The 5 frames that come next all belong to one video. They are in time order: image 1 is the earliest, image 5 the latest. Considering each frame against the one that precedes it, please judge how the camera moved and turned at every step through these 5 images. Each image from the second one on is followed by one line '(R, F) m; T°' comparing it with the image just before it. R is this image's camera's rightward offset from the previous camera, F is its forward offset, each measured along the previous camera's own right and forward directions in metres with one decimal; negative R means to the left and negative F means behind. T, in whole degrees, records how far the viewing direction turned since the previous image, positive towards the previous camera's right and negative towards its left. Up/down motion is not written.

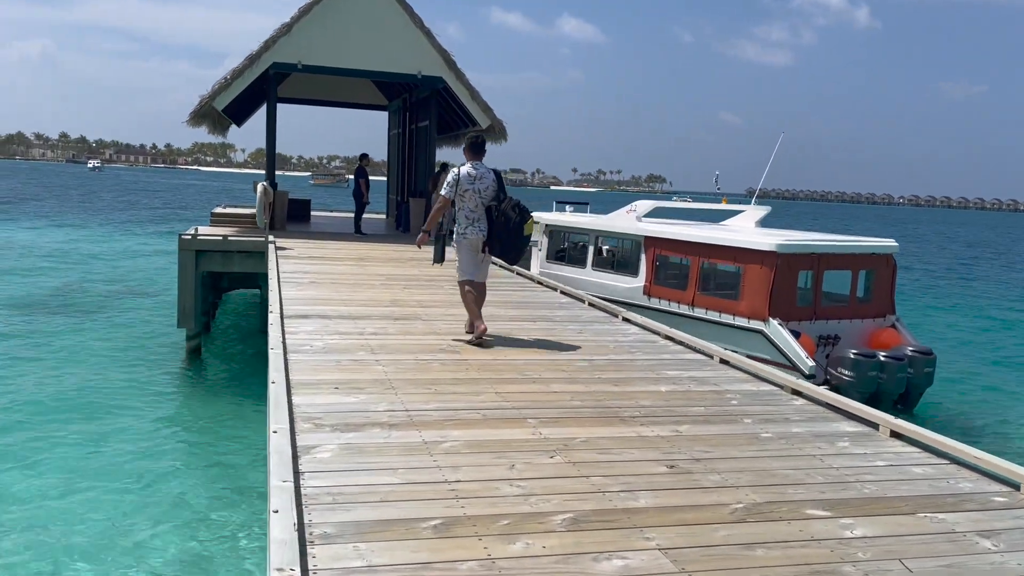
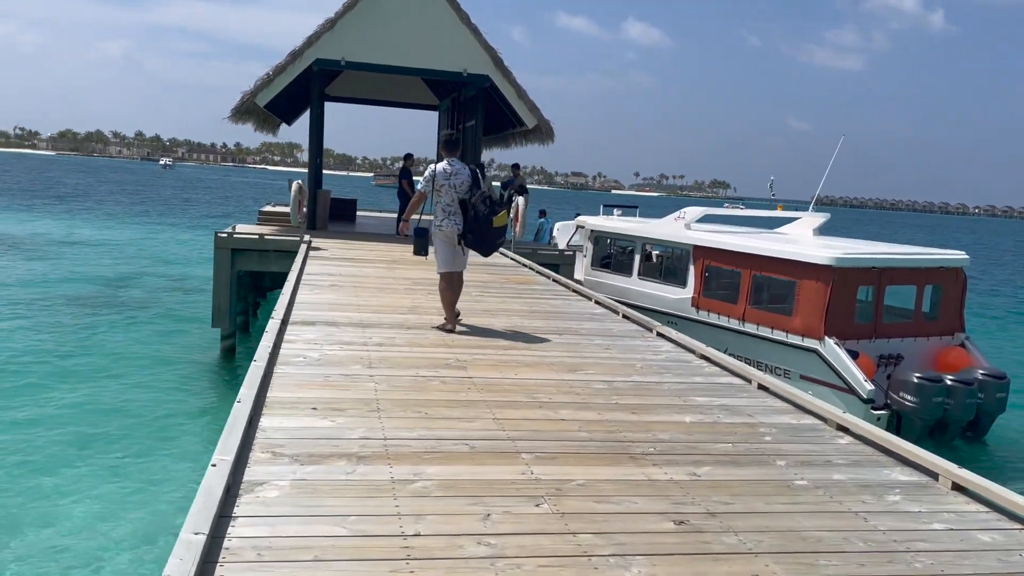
(+0.3, +0.6) m; -4°
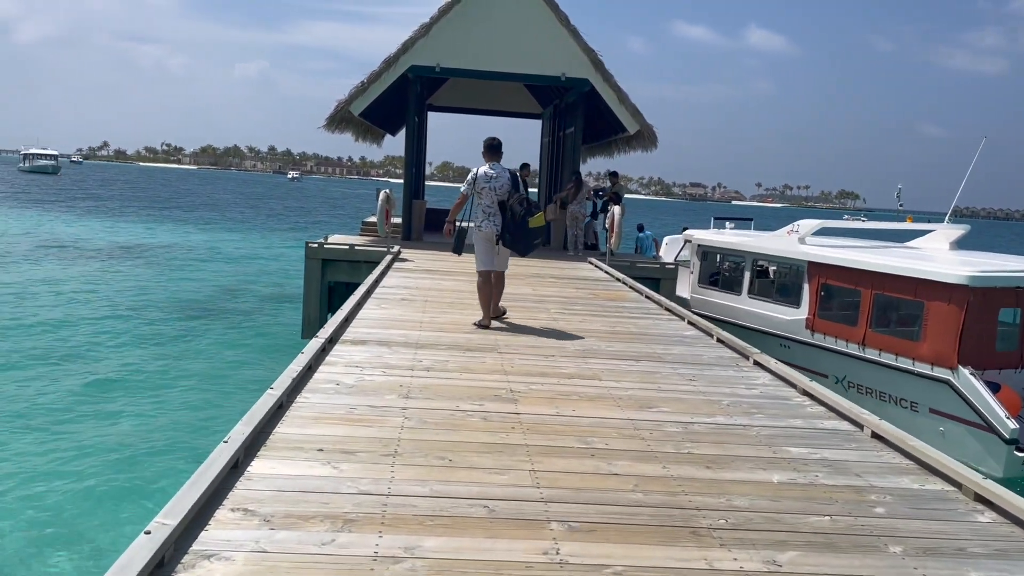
(+0.3, +0.8) m; -8°
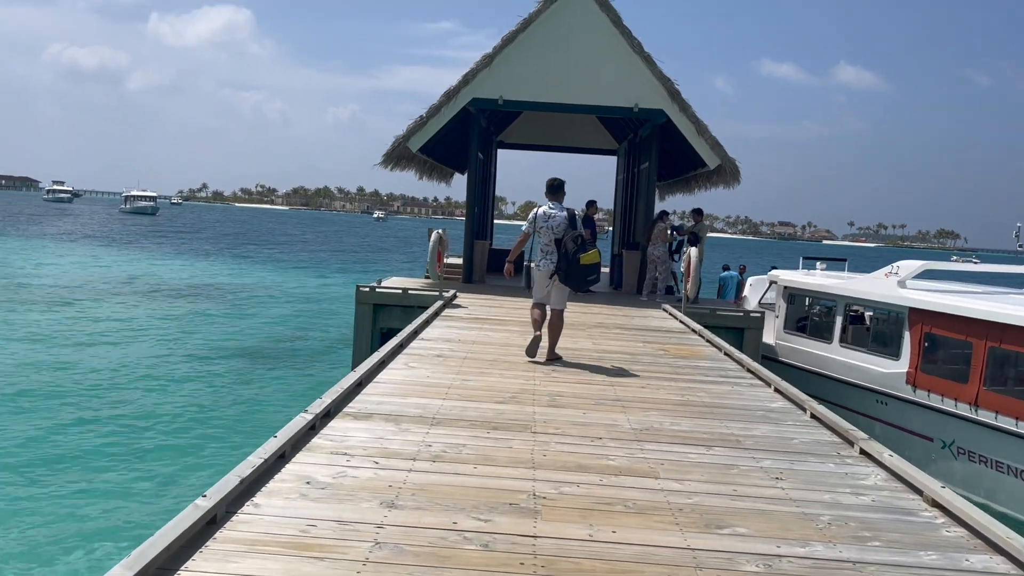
(+0.3, +1.2) m; -6°
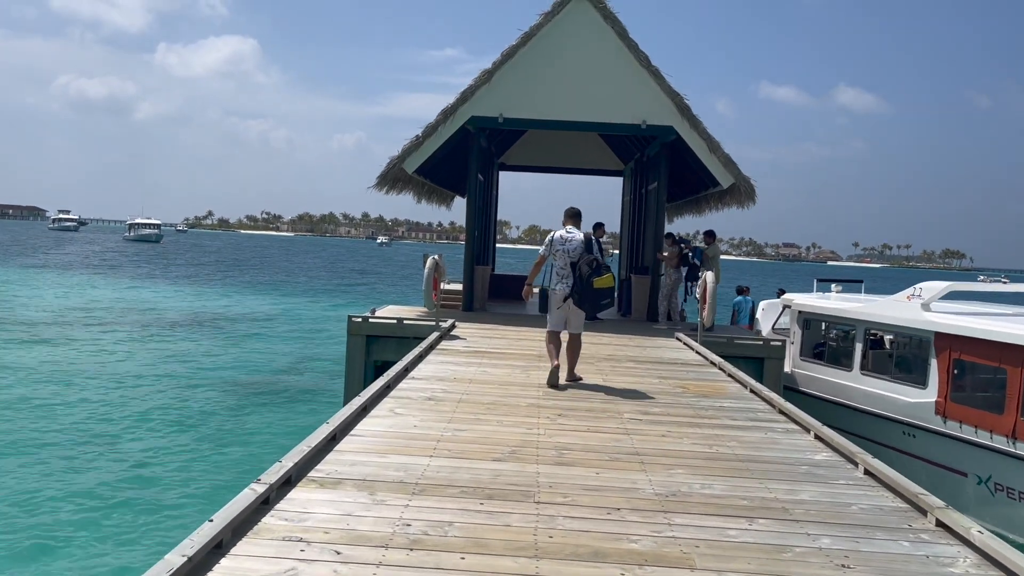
(0.0, +0.8) m; 0°
